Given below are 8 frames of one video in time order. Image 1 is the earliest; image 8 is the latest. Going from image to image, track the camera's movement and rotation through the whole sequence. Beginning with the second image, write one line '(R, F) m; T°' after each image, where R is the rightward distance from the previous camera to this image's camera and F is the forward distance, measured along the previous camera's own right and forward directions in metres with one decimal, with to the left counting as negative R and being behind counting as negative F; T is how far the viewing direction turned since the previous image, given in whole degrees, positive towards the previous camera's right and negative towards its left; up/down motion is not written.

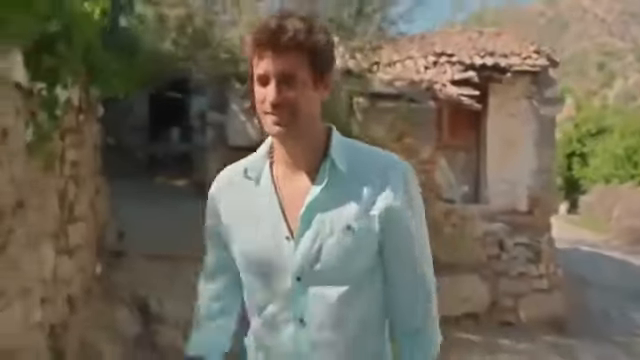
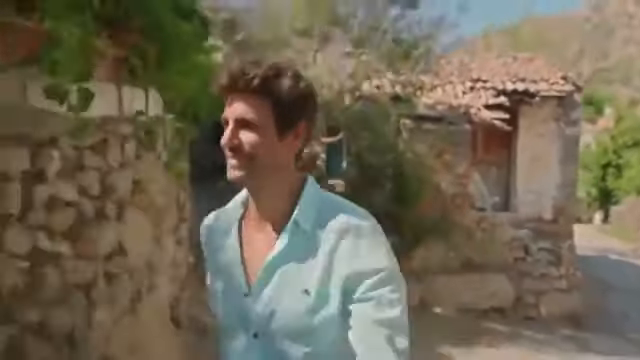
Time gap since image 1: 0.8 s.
(-0.2, -1.8) m; -3°
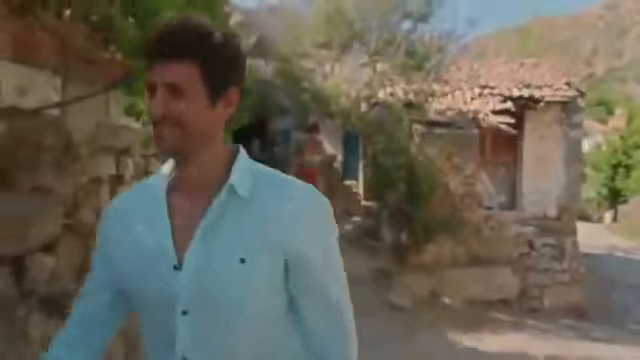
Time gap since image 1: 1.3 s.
(-0.1, -1.0) m; -1°
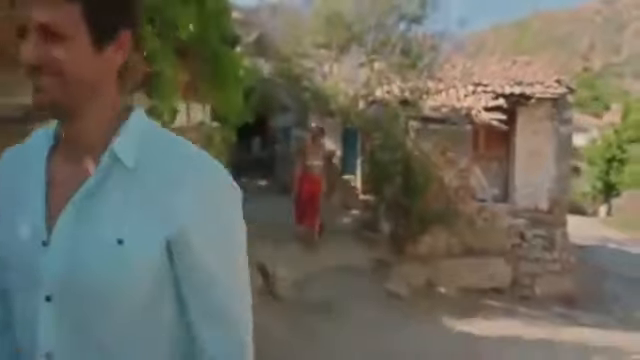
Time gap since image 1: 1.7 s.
(0.0, -0.6) m; 0°
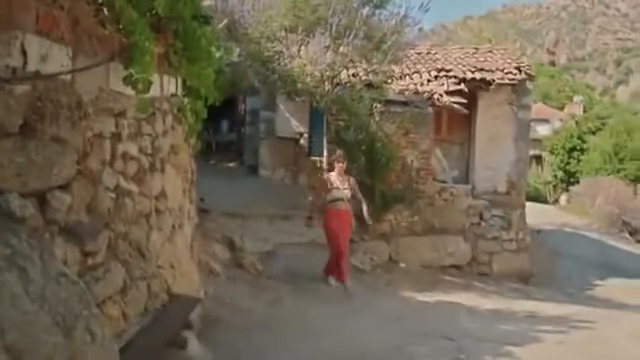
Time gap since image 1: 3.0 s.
(0.0, -0.4) m; +3°
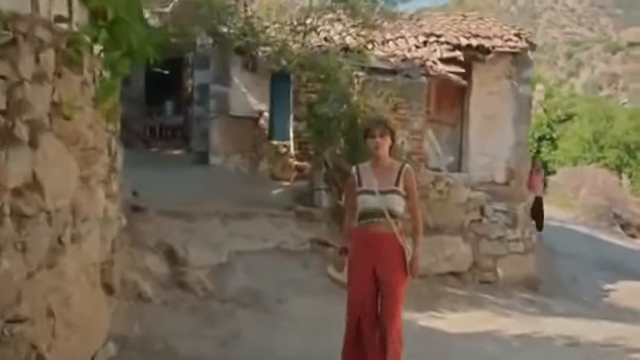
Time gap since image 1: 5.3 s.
(-0.2, +2.9) m; +4°
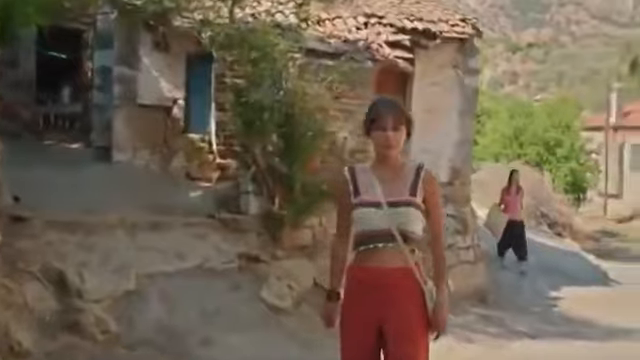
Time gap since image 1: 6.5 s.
(-0.3, +1.8) m; +8°
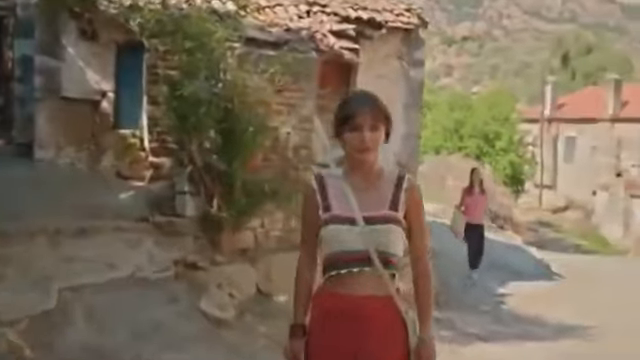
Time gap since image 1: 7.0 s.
(0.0, +0.6) m; +5°
